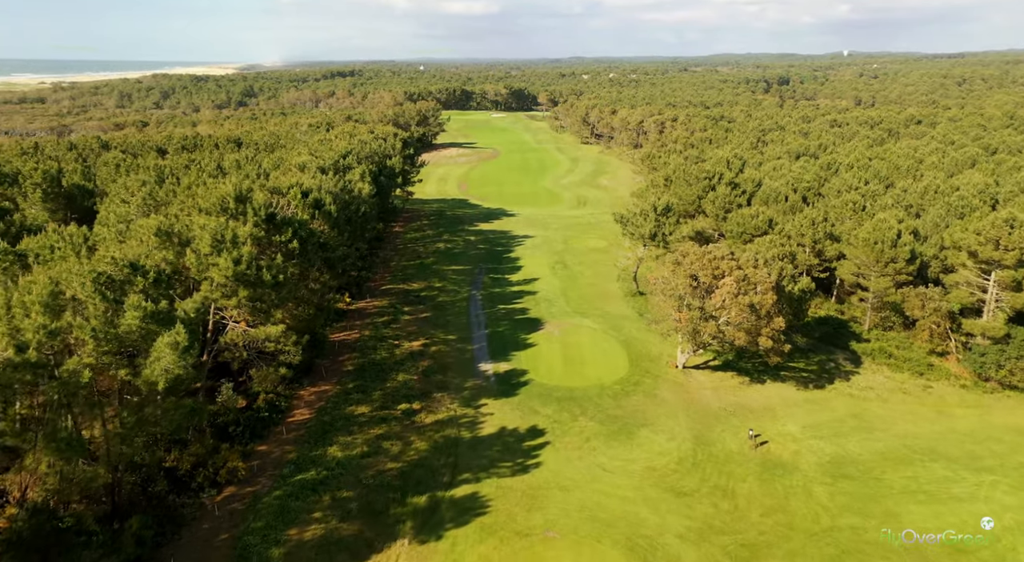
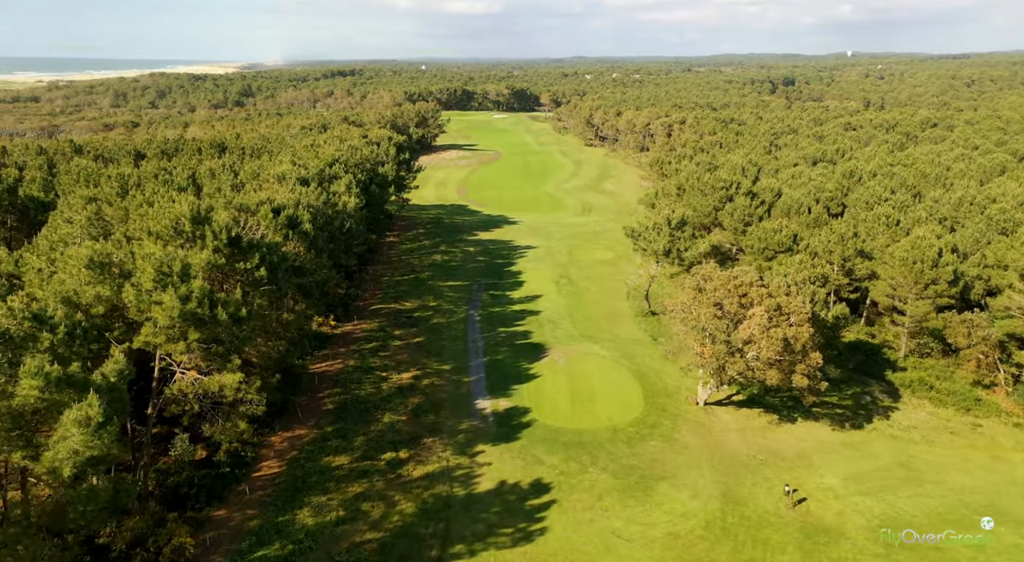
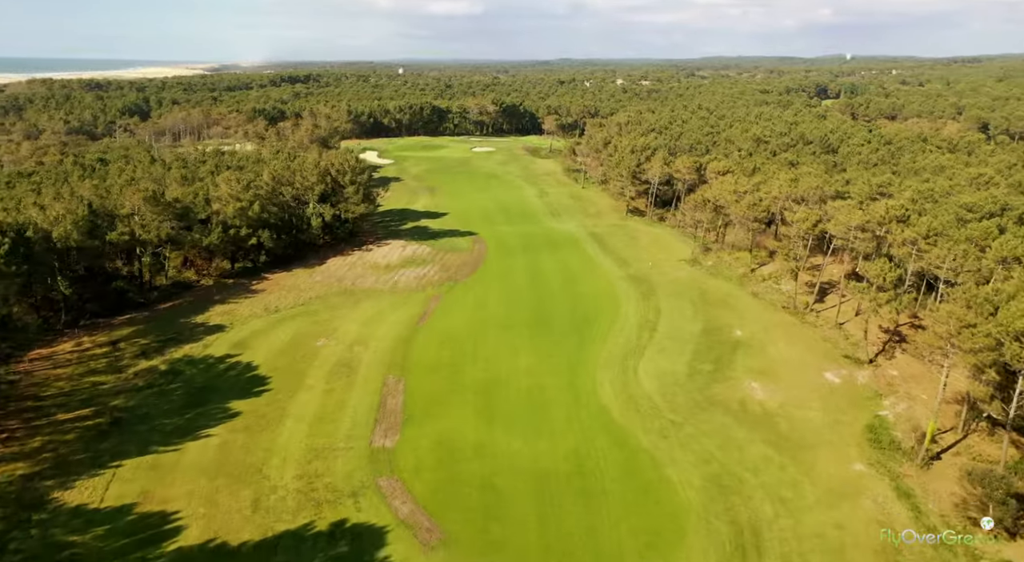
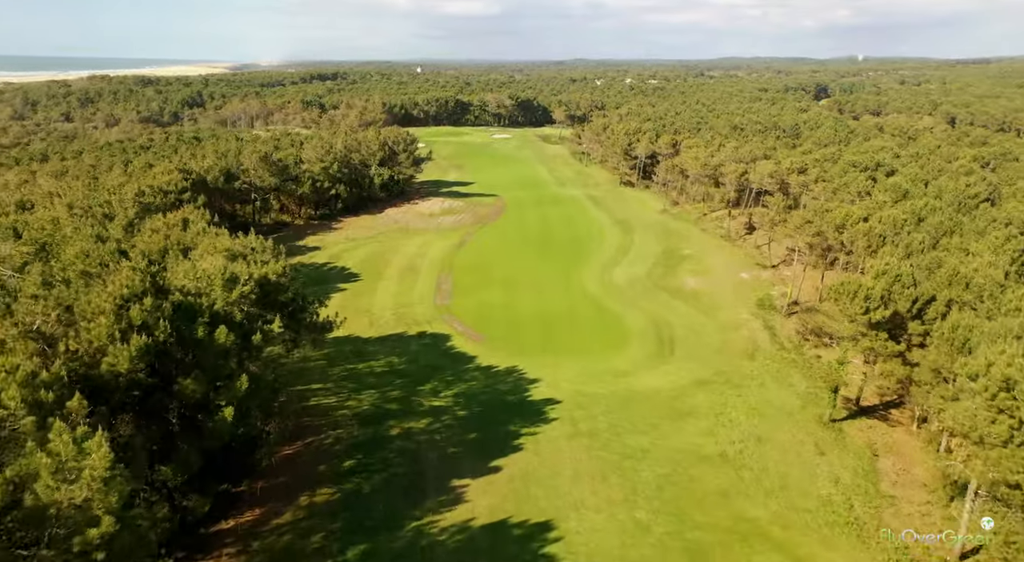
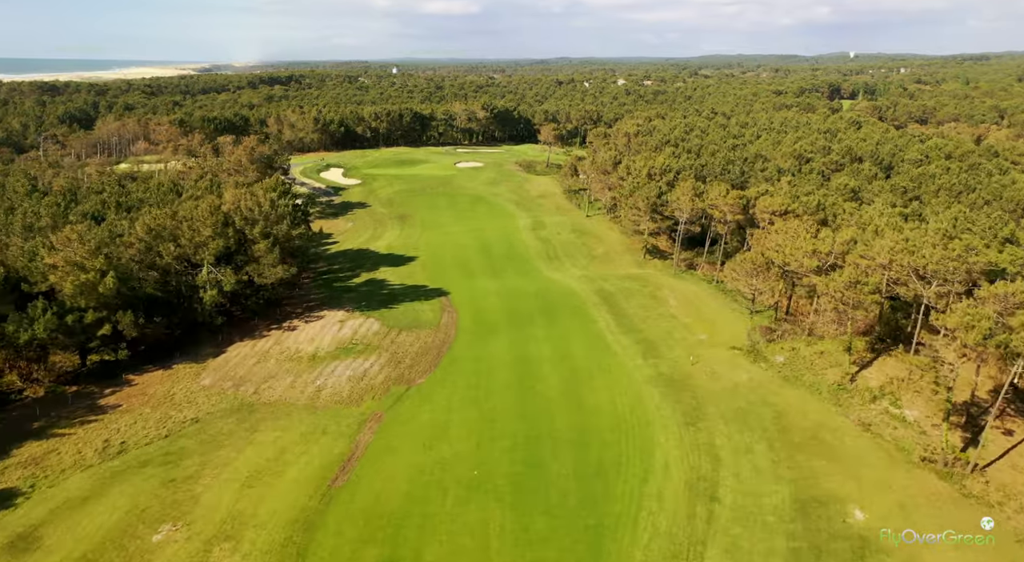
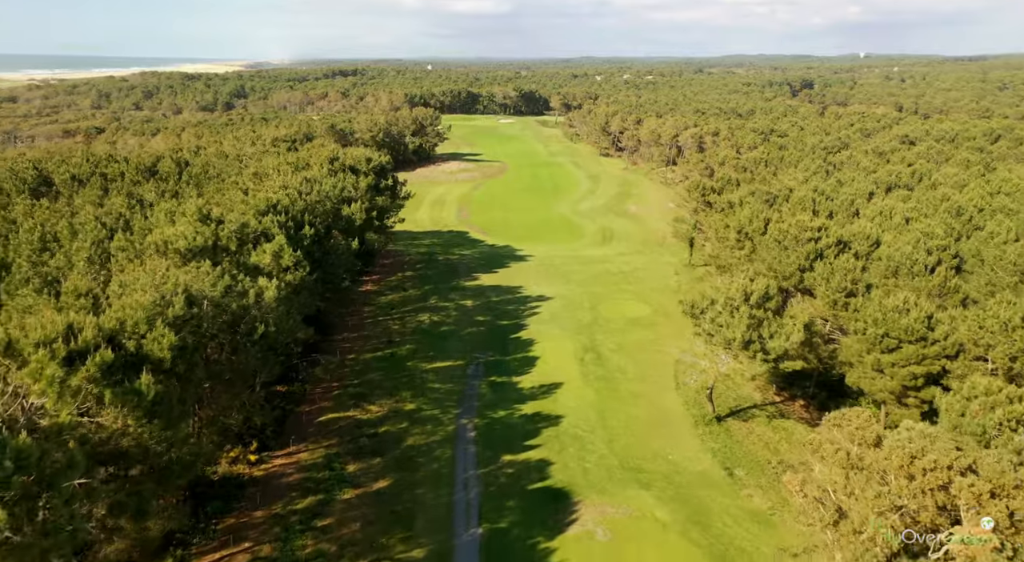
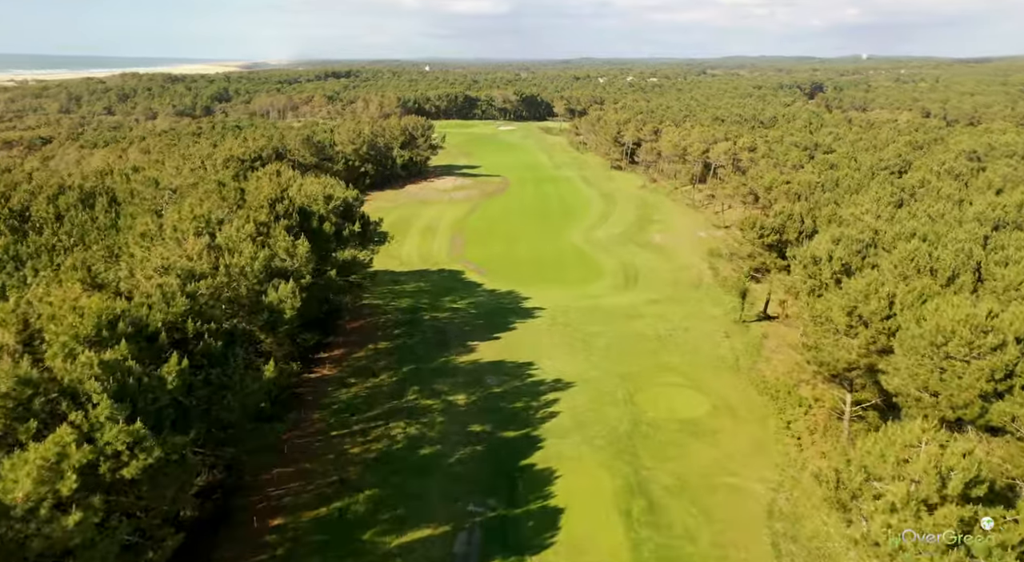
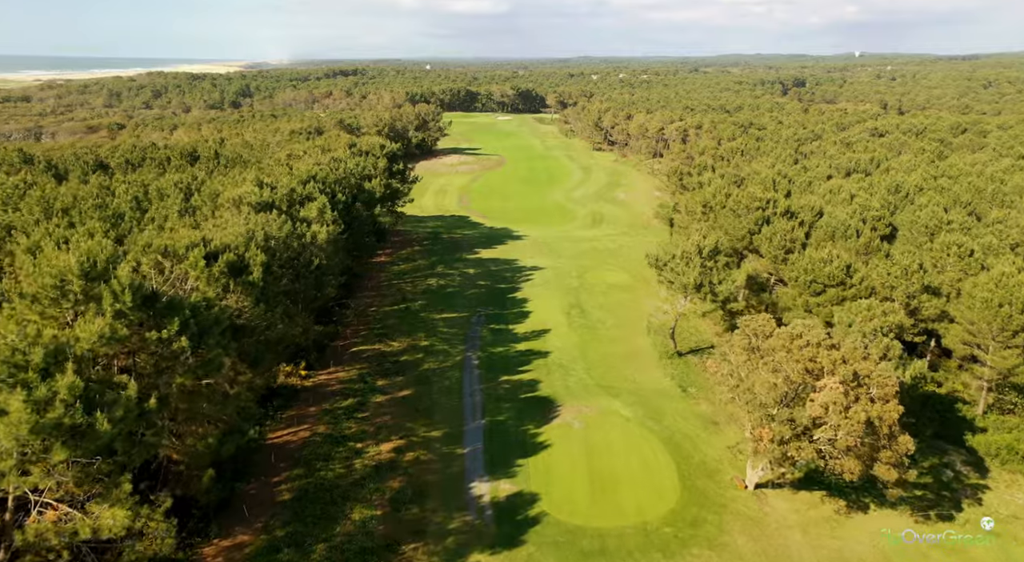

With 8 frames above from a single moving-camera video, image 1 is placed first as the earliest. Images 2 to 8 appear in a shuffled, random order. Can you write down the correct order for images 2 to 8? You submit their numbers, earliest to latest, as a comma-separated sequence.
2, 8, 6, 7, 4, 3, 5
